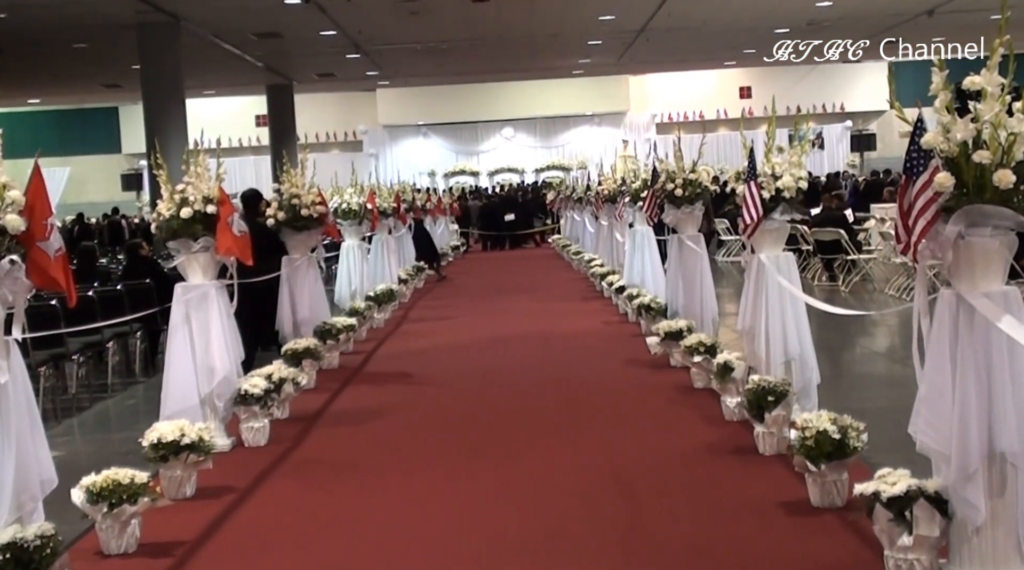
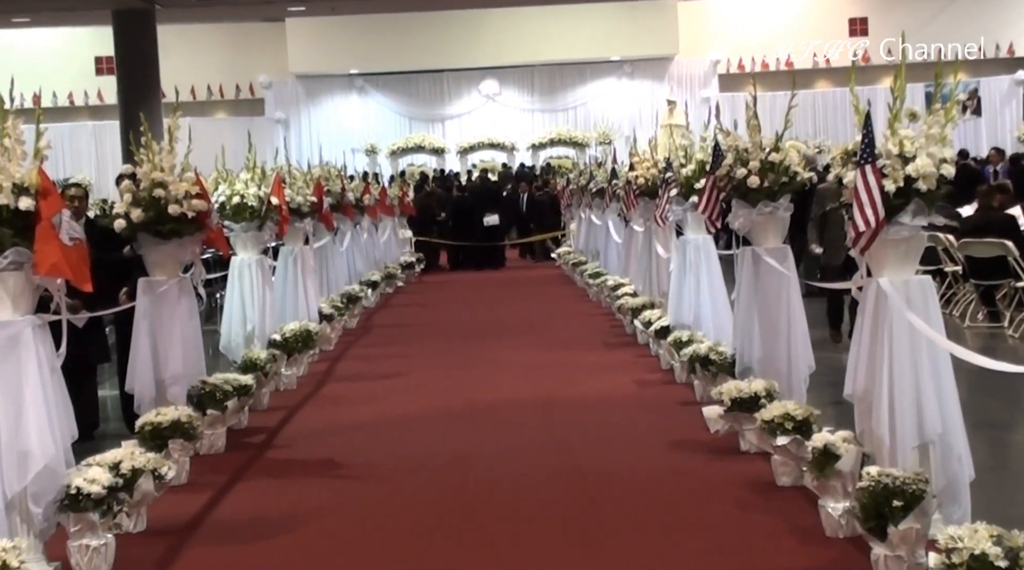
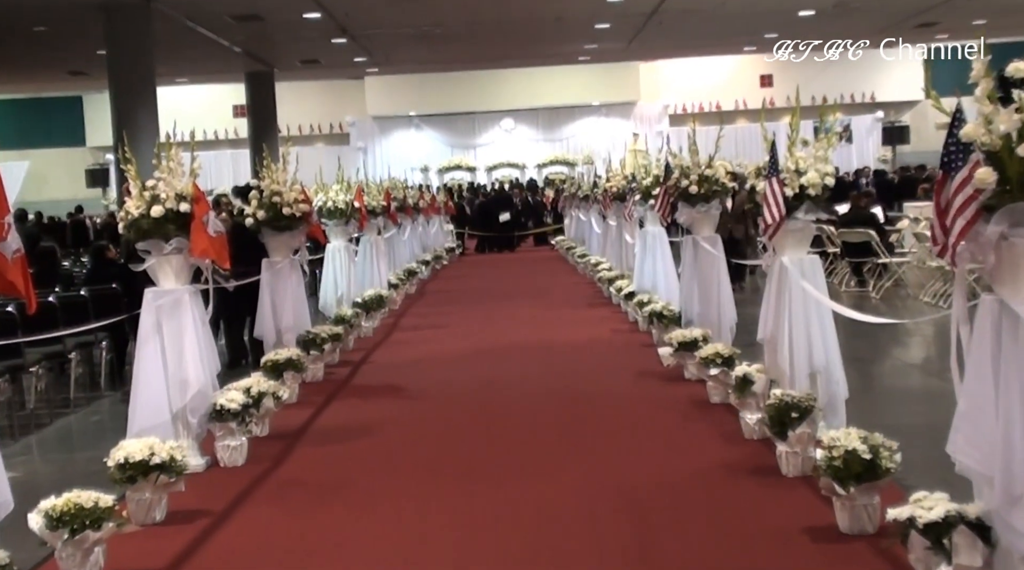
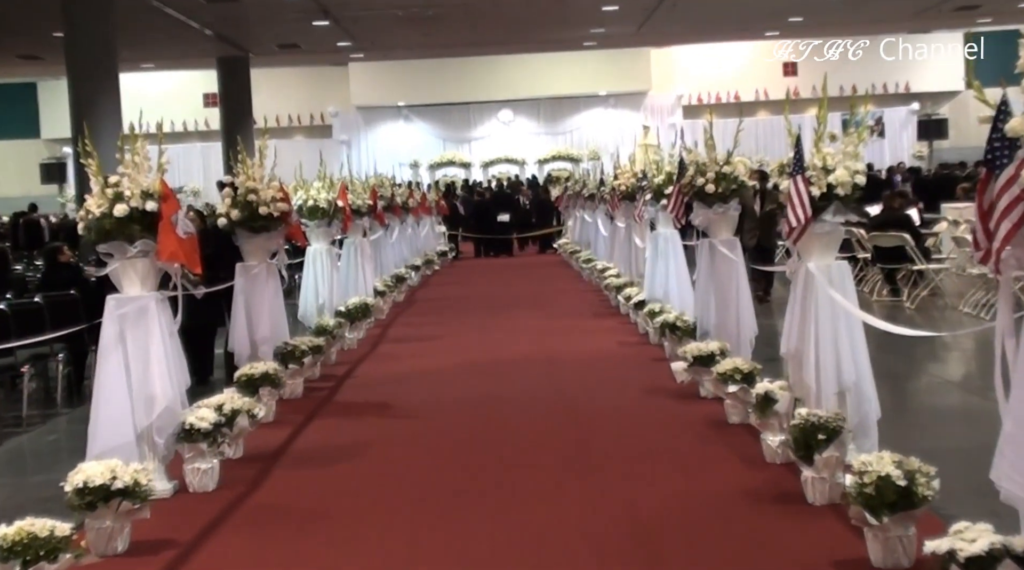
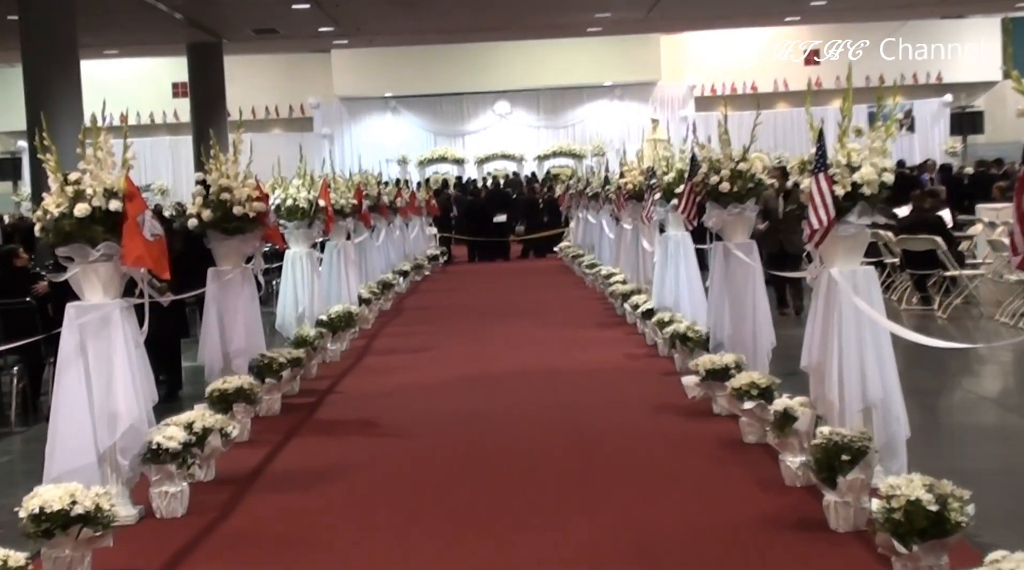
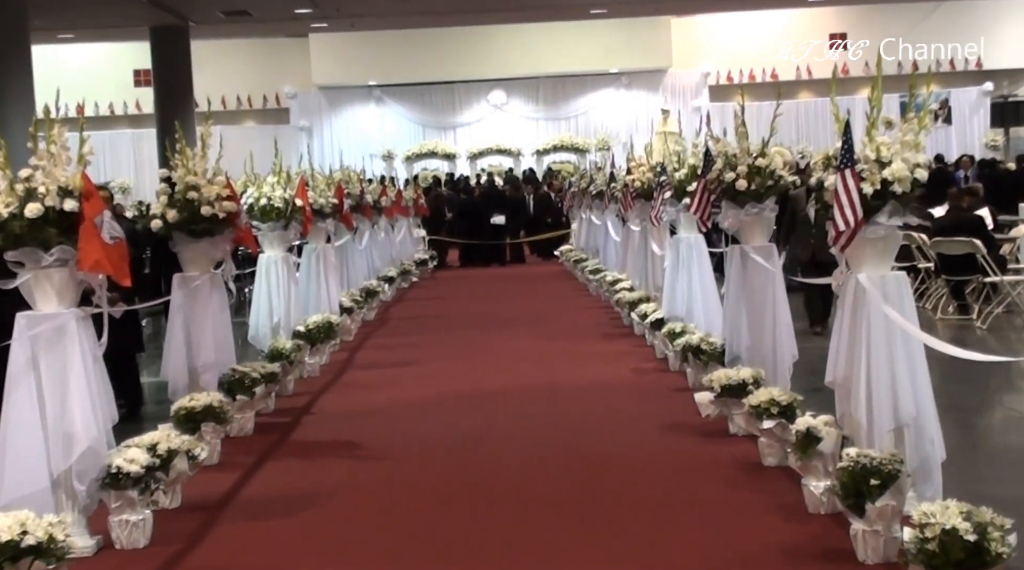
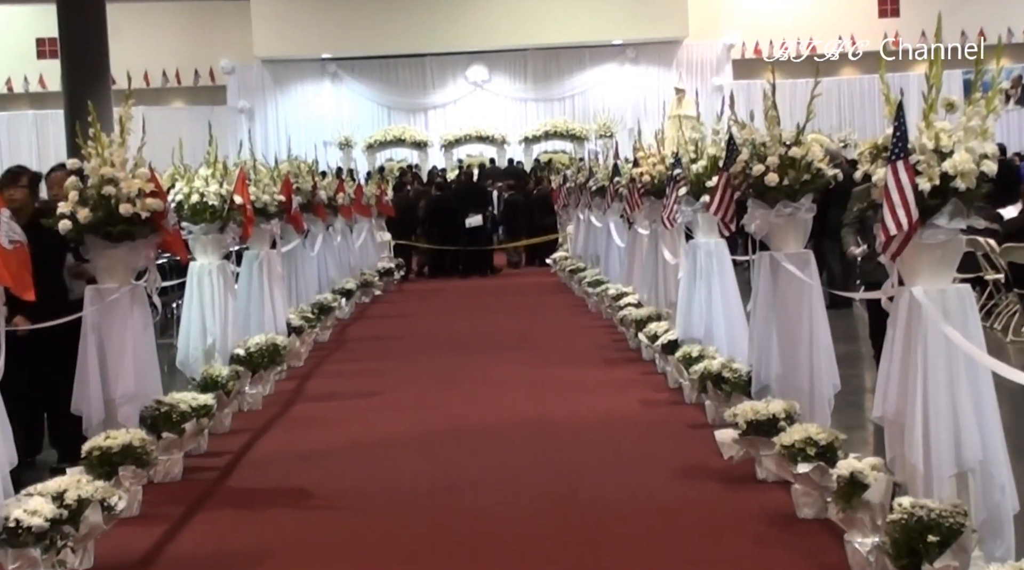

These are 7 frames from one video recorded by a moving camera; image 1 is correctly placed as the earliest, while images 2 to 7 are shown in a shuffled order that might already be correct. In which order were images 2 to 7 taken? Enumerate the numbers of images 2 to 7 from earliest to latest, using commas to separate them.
3, 4, 5, 6, 2, 7
